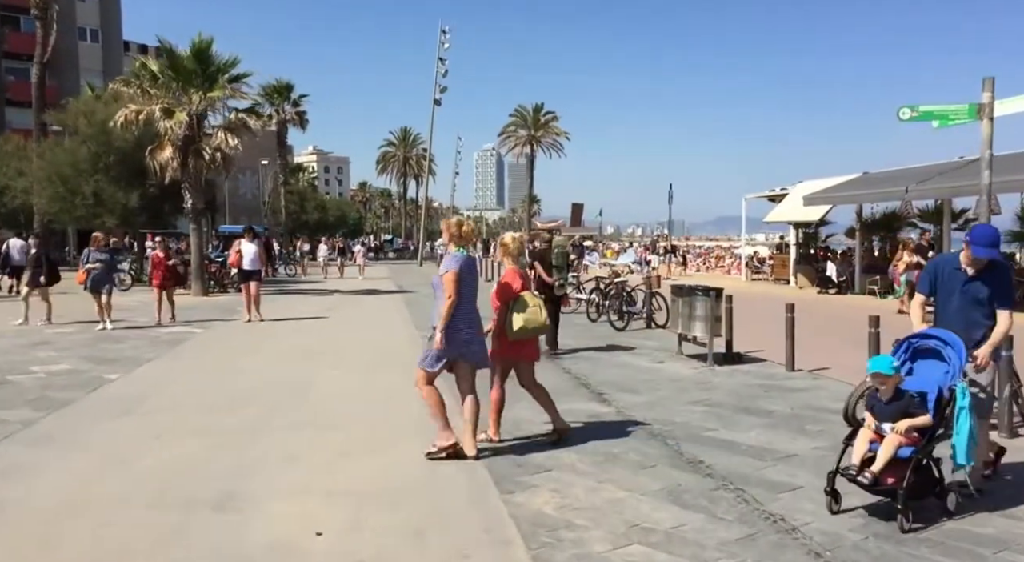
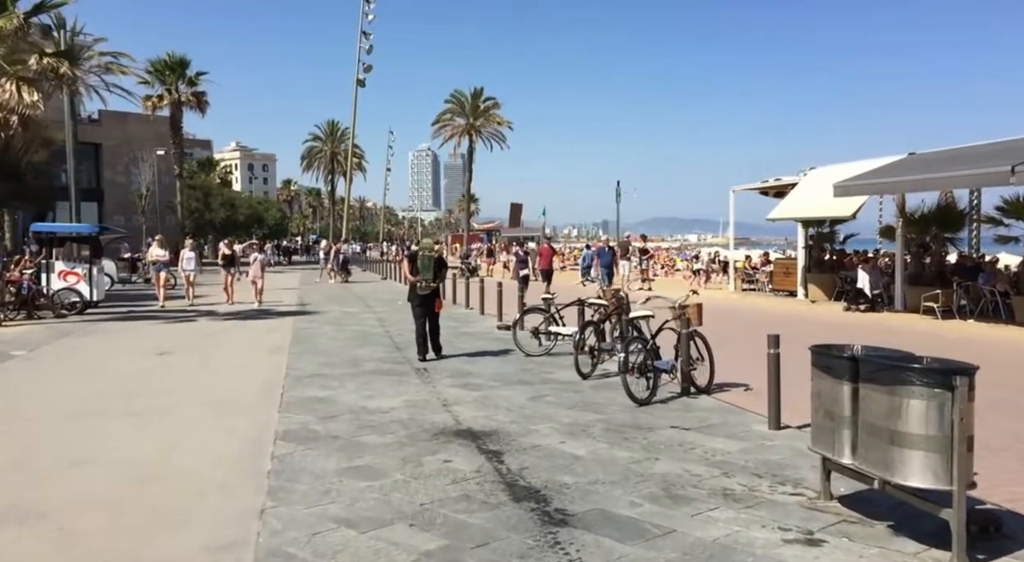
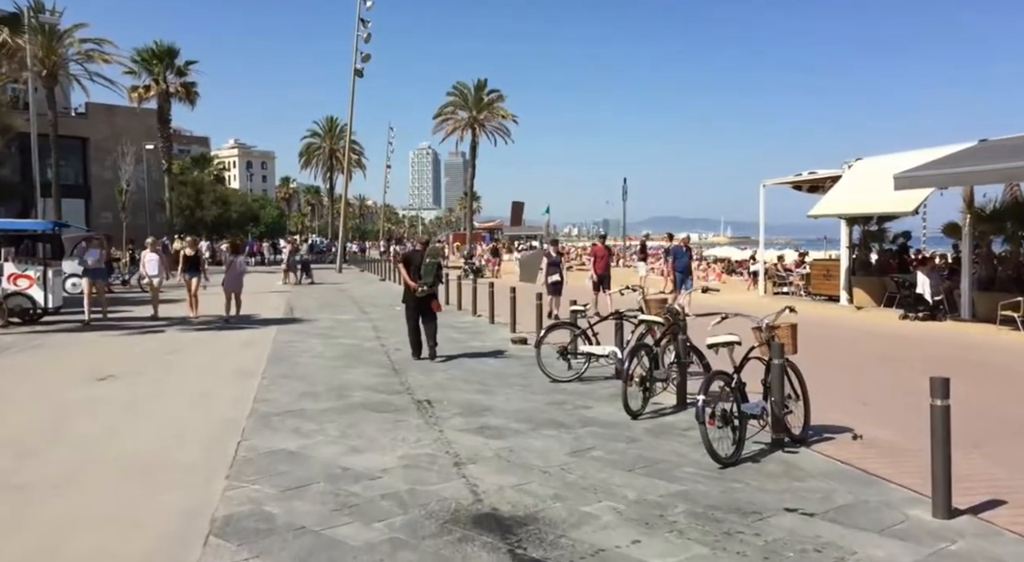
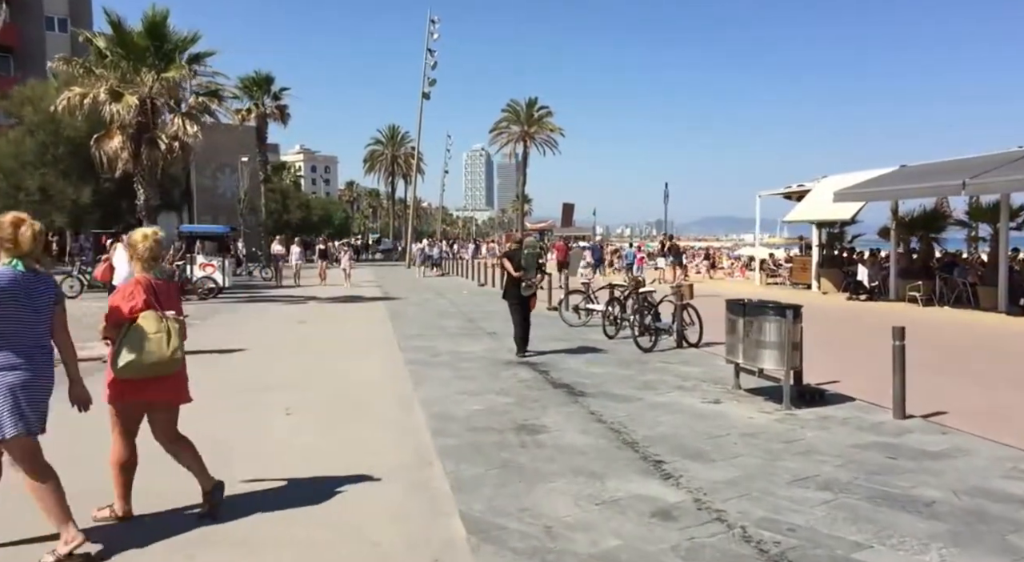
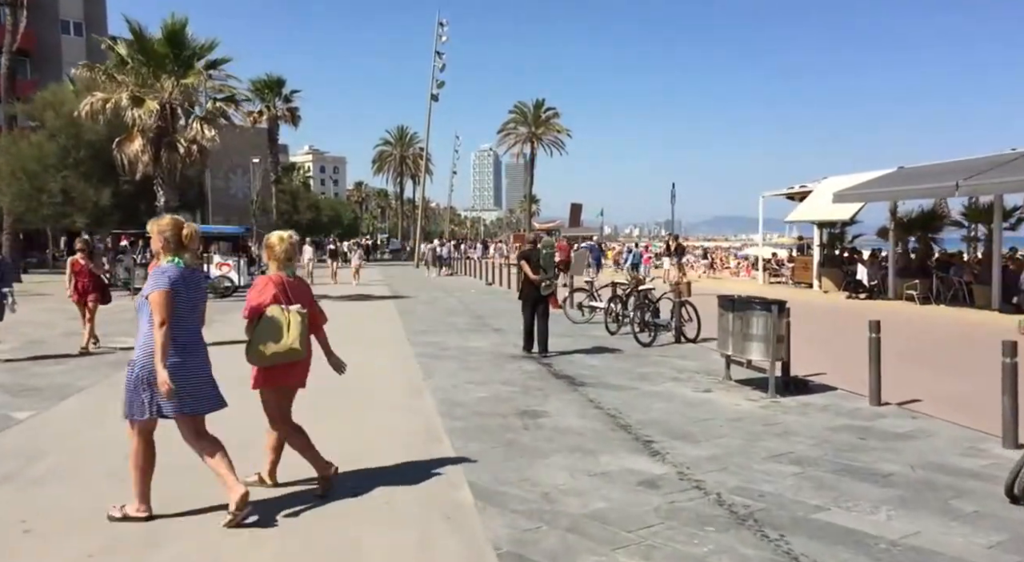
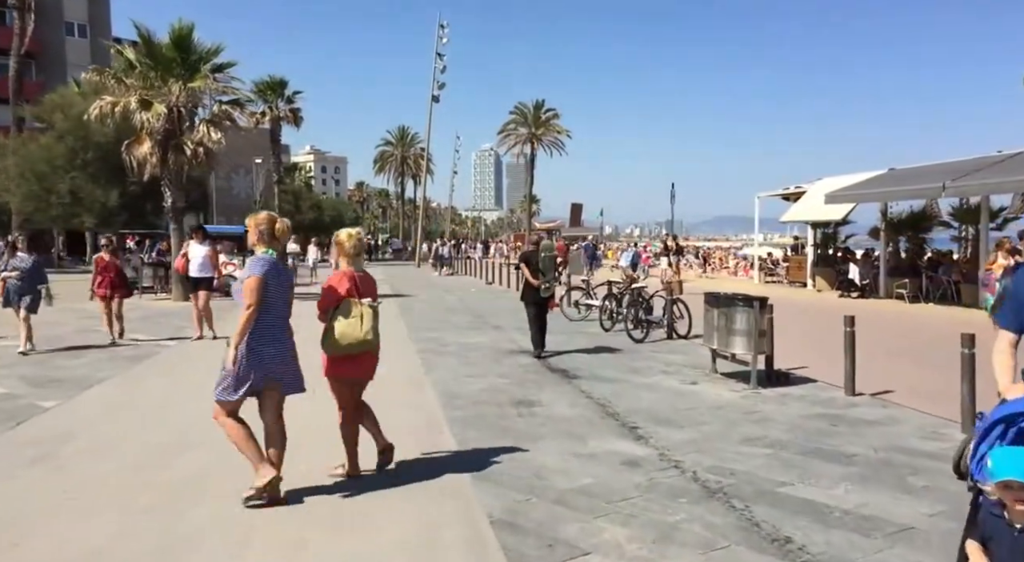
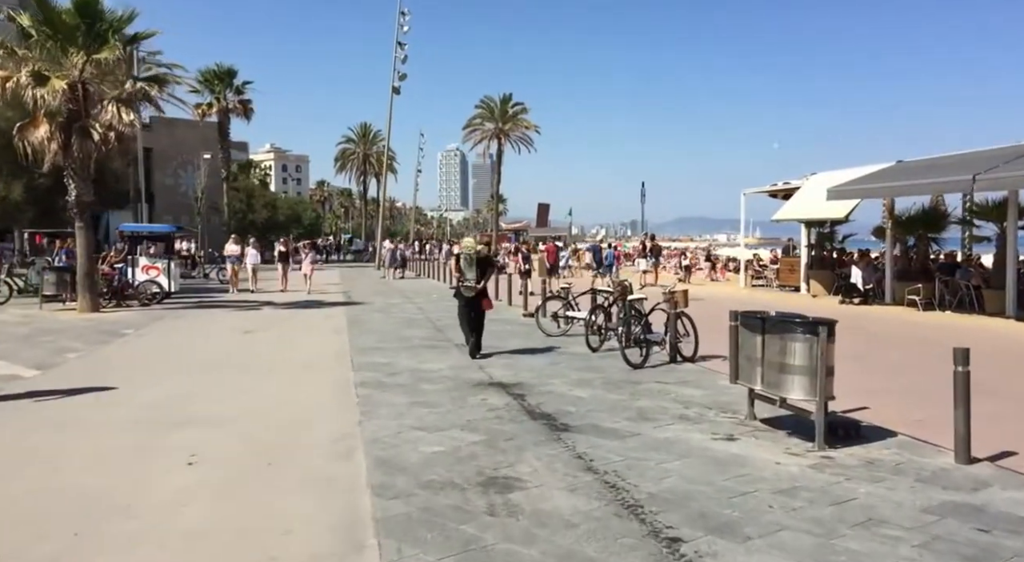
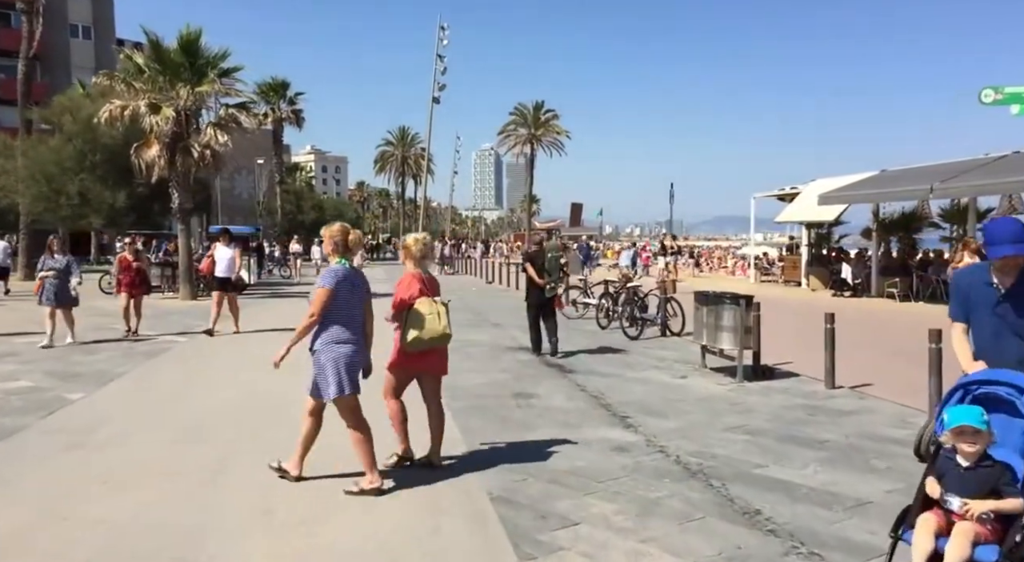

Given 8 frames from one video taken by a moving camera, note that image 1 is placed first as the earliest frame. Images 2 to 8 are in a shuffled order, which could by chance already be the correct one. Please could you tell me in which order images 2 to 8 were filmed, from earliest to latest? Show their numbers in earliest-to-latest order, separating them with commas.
8, 6, 5, 4, 7, 2, 3
